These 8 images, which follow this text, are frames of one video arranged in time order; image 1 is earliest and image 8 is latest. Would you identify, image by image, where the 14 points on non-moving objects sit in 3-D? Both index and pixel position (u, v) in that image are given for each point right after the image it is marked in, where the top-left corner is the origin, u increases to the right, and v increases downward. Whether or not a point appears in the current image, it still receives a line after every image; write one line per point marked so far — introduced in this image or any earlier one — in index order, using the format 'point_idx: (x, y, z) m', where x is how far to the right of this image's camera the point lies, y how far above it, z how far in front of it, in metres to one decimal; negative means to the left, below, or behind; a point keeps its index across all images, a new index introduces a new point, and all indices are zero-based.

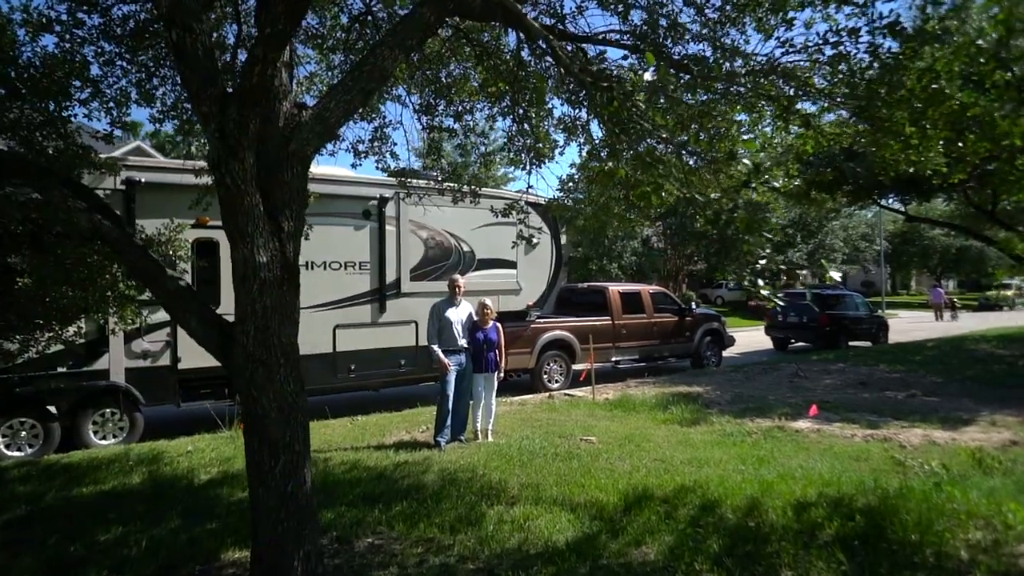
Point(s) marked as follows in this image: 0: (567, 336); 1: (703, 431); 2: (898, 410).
0: (+1.1, -1.0, +14.8) m
1: (+2.6, -1.9, +9.7) m
2: (+6.0, -1.9, +11.1) m
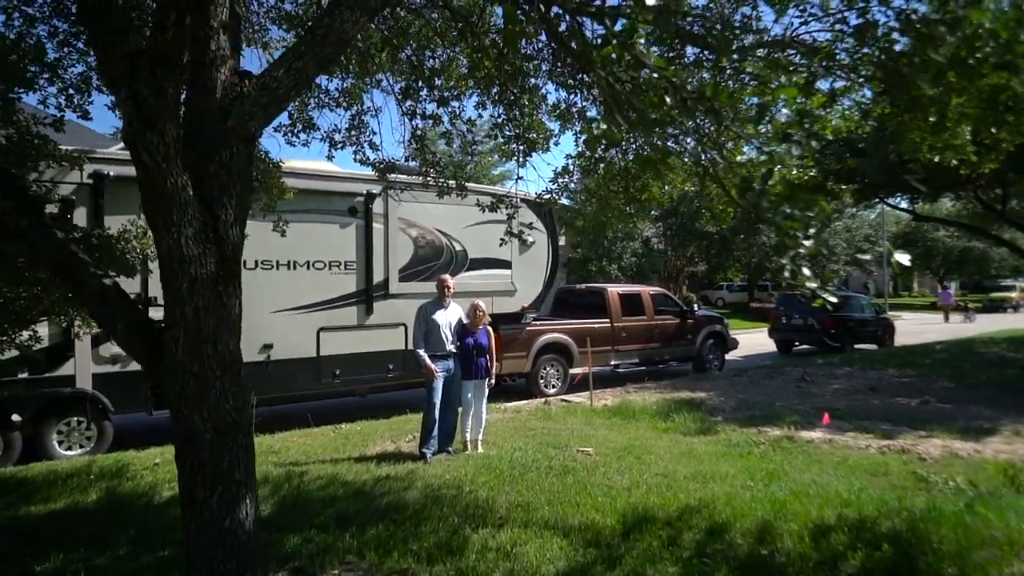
0: (+1.0, -1.0, +14.2) m
1: (+2.5, -1.9, +9.1) m
2: (+5.9, -1.9, +10.5) m
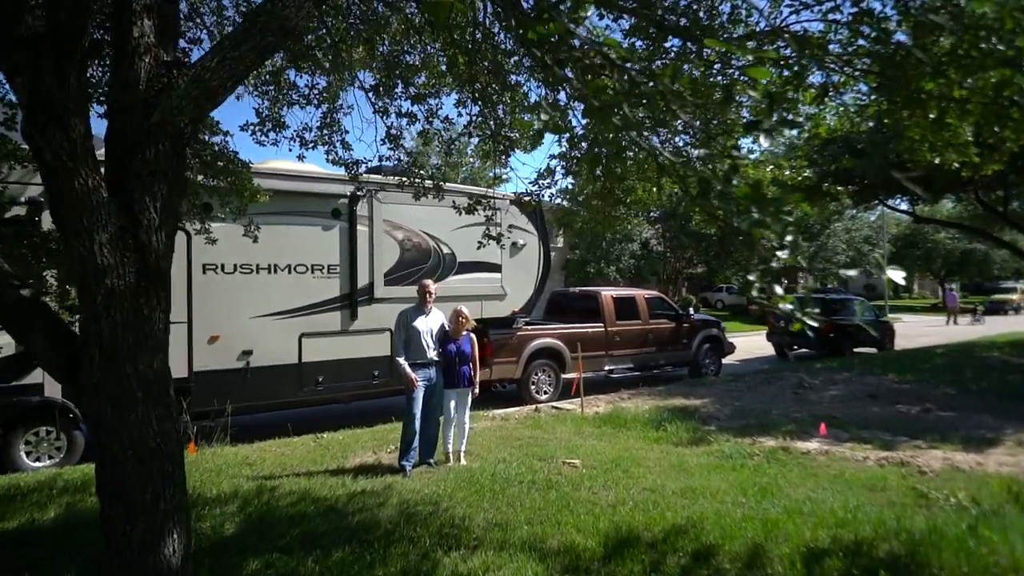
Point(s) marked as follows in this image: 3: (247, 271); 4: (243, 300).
0: (+0.8, -1.1, +13.9) m
1: (+2.3, -2.0, +8.8) m
2: (+5.7, -2.0, +10.2) m
3: (-3.8, +0.2, +10.4) m
4: (-3.9, -0.2, +10.4) m
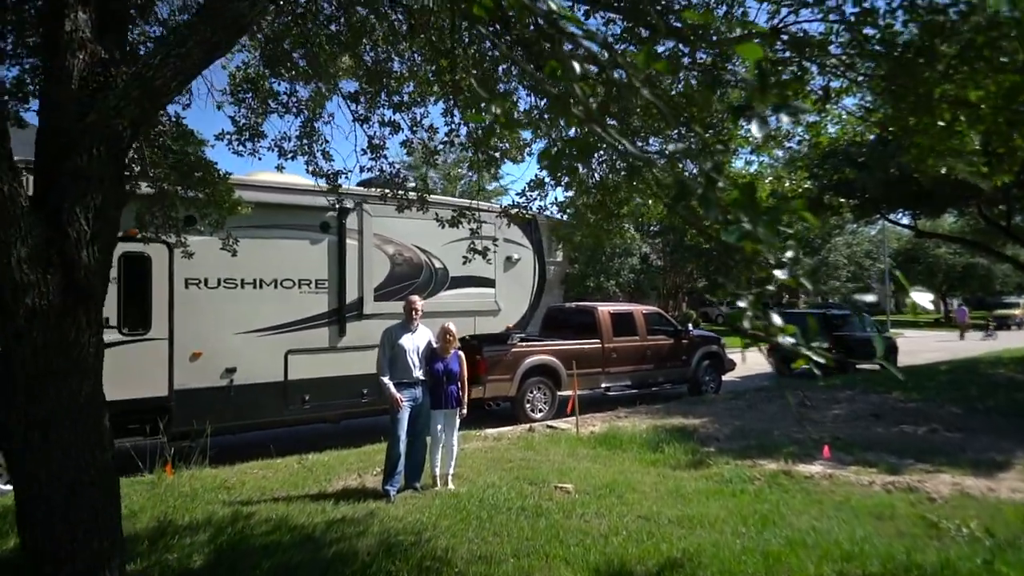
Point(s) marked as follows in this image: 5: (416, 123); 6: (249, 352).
0: (+0.7, -1.4, +13.5) m
1: (+2.2, -2.2, +8.4) m
2: (+5.6, -2.2, +9.8) m
3: (-3.9, 0.0, +10.1) m
4: (-4.0, -0.4, +10.1) m
5: (-0.9, +1.5, +6.6) m
6: (-3.7, -0.9, +10.3) m
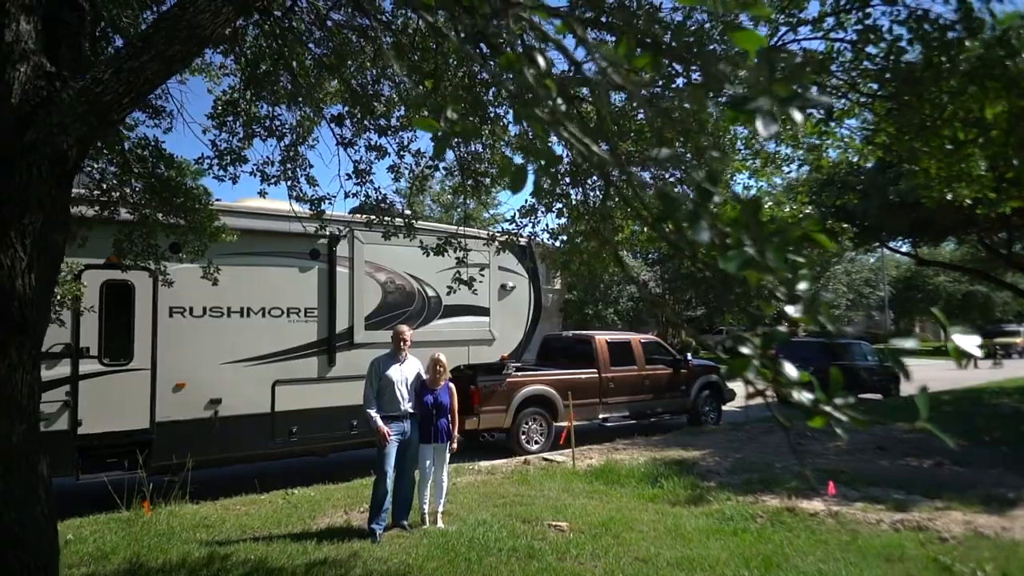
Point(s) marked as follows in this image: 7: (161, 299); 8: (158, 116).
0: (+0.6, -1.9, +13.2) m
1: (+2.1, -2.5, +8.1) m
2: (+5.5, -2.6, +9.5) m
3: (-4.0, -0.4, +9.8) m
4: (-4.1, -0.8, +9.8) m
5: (-1.0, +1.2, +6.4) m
6: (-3.8, -1.3, +10.0) m
7: (-4.6, -0.1, +9.4) m
8: (-3.2, +1.6, +6.6) m
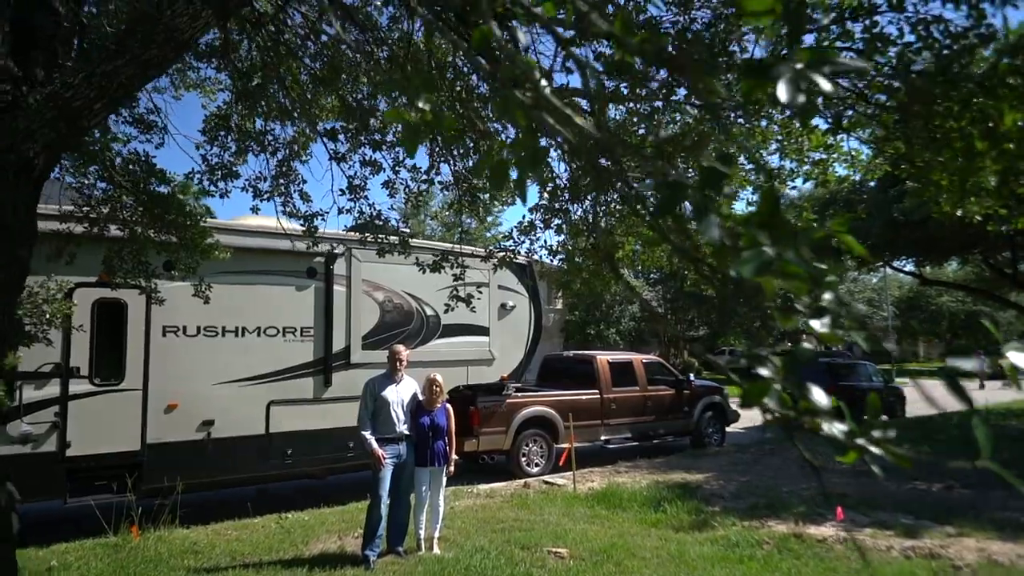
0: (+0.6, -2.2, +13.0) m
1: (+2.1, -2.7, +7.8) m
2: (+5.5, -2.8, +9.3) m
3: (-4.0, -0.6, +9.7) m
4: (-4.1, -1.0, +9.6) m
5: (-1.0, +1.1, +6.2) m
6: (-3.8, -1.6, +9.8) m
7: (-4.6, -0.4, +9.2) m
8: (-3.2, +1.4, +6.4) m
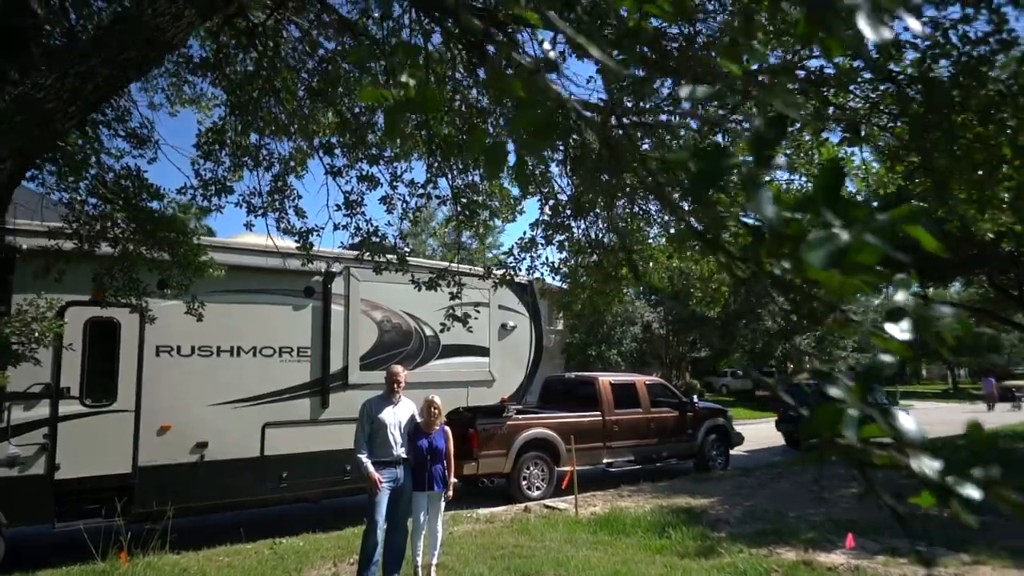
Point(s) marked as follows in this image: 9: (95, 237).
0: (+0.6, -2.6, +12.7) m
1: (+2.1, -2.9, +7.6) m
2: (+5.5, -3.1, +9.0) m
3: (-4.0, -0.9, +9.5) m
4: (-4.1, -1.3, +9.4) m
5: (-1.0, +0.9, +6.1) m
6: (-3.8, -1.8, +9.6) m
7: (-4.6, -0.6, +9.1) m
8: (-3.2, +1.2, +6.3) m
9: (-3.8, +0.5, +6.6) m
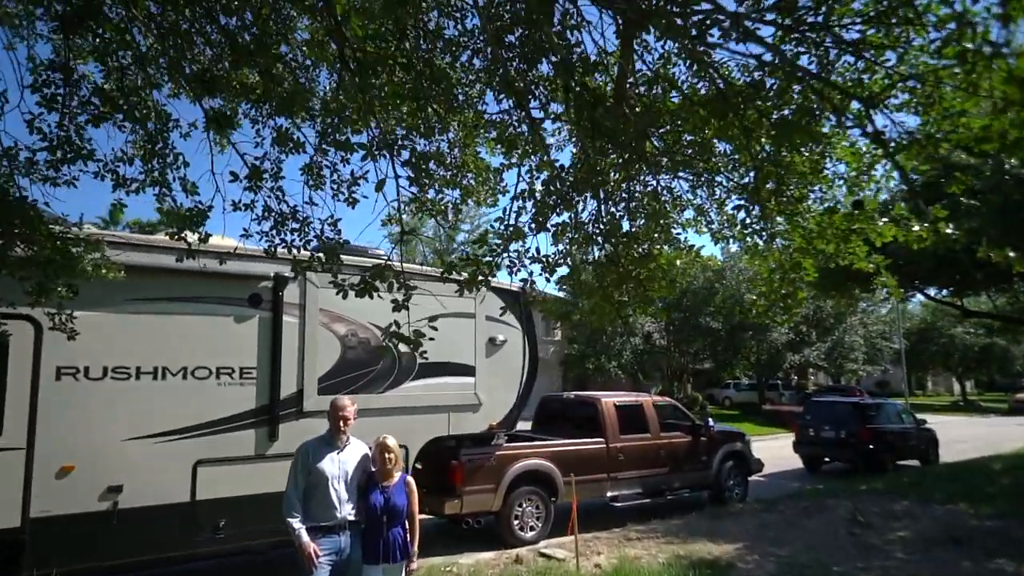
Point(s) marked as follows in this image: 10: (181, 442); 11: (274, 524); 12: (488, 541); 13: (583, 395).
0: (+0.5, -2.7, +11.0) m
1: (+1.9, -3.0, +5.8) m
2: (+5.3, -3.2, +7.2) m
3: (-4.2, -0.9, +7.7) m
4: (-4.2, -1.4, +7.6) m
5: (-1.1, +0.9, +4.3) m
6: (-4.0, -1.9, +7.8) m
7: (-4.7, -0.7, +7.3) m
8: (-3.4, +1.2, +4.6) m
9: (-4.0, +0.4, +4.9) m
10: (-3.7, -1.7, +8.0) m
11: (-2.8, -2.8, +8.5) m
12: (-0.4, -3.9, +11.0) m
13: (+1.2, -1.9, +12.6) m
